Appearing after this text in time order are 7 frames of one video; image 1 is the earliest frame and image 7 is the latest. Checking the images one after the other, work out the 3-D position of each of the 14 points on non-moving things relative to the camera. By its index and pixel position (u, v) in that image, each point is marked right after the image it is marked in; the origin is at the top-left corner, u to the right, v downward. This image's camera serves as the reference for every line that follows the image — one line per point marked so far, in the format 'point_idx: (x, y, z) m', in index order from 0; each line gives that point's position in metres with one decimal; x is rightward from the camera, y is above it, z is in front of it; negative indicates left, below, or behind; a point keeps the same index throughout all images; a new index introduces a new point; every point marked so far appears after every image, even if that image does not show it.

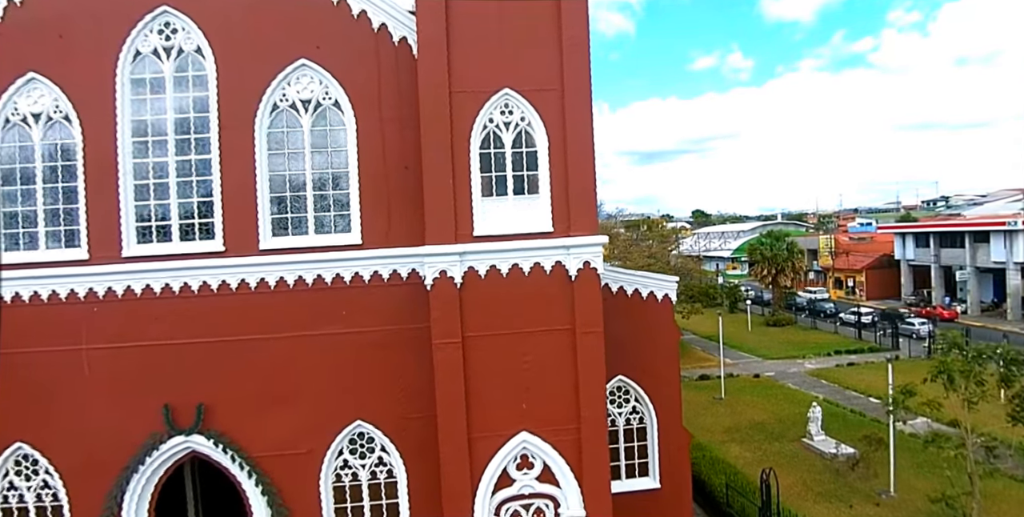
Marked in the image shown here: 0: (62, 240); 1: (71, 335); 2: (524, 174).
0: (-7.3, +0.3, +9.6) m
1: (-7.1, -1.2, +9.5) m
2: (+0.3, +1.3, +9.5) m
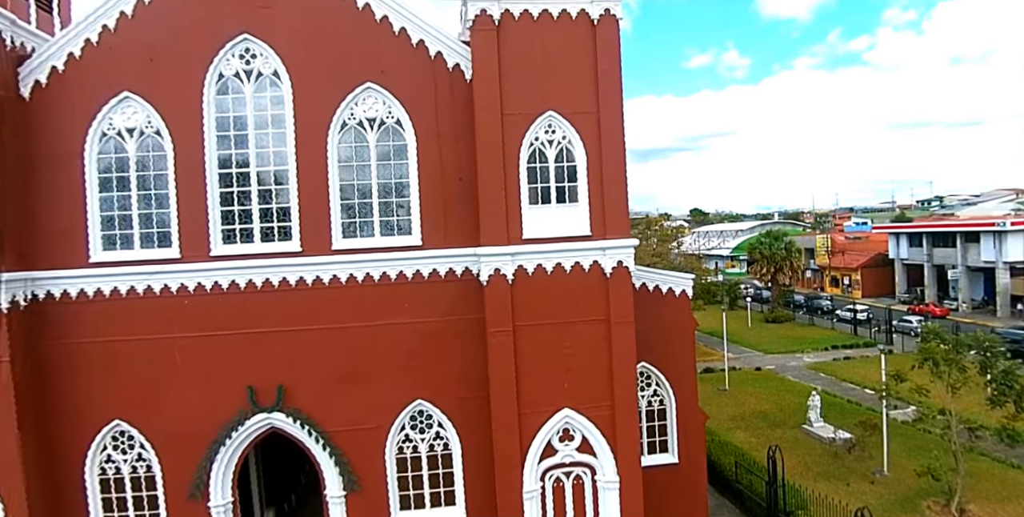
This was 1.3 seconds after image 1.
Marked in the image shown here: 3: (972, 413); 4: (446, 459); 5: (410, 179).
0: (-6.5, +0.3, +10.9) m
1: (-6.3, -1.2, +10.9) m
2: (+1.0, +1.3, +10.8) m
3: (+15.0, -4.7, +19.0) m
4: (-1.2, -3.8, +11.4) m
5: (-1.9, +1.5, +11.1) m
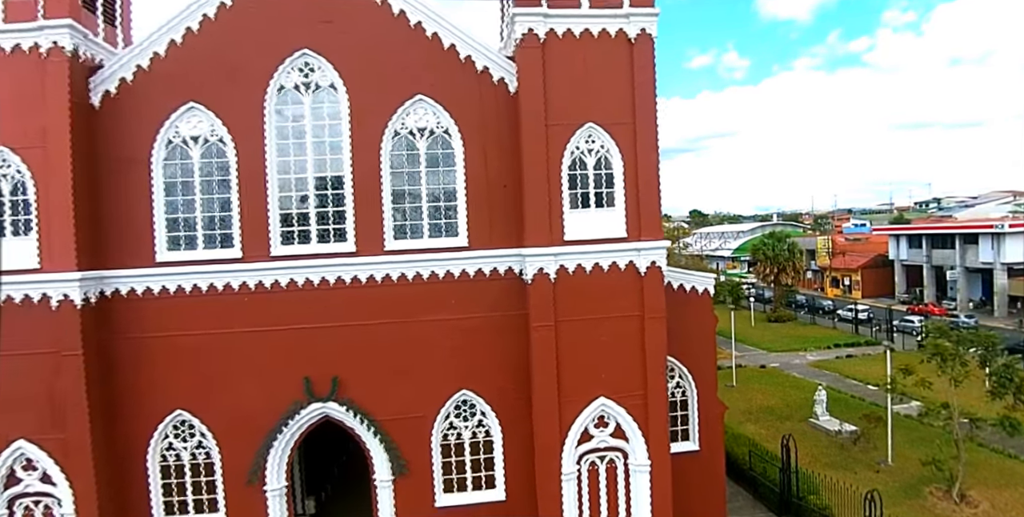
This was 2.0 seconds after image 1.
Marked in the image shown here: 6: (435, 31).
0: (-5.8, +0.3, +11.7) m
1: (-5.5, -1.2, +11.6) m
2: (+1.8, +1.3, +11.7) m
3: (+15.7, -4.7, +19.9) m
4: (-0.5, -3.8, +12.2) m
5: (-1.1, +1.5, +11.9) m
6: (-1.5, +4.5, +11.8) m
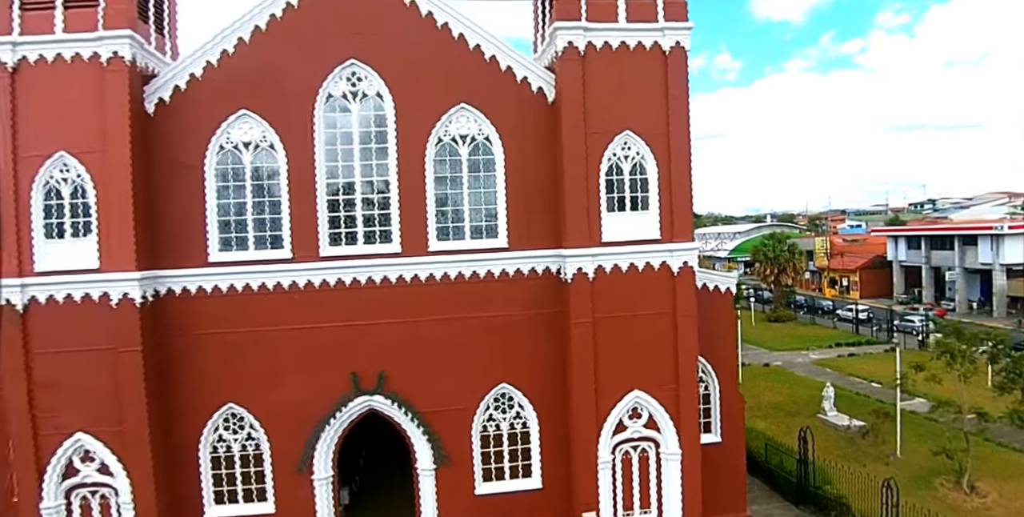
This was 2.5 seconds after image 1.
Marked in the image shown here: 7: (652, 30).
0: (-5.0, +0.3, +12.2) m
1: (-4.8, -1.2, +12.1) m
2: (+2.6, +1.3, +12.3) m
3: (+16.3, -4.7, +20.7) m
4: (+0.3, -3.8, +12.8) m
5: (-0.3, +1.5, +12.5) m
6: (-0.7, +4.5, +12.3) m
7: (+2.8, +4.6, +11.9) m
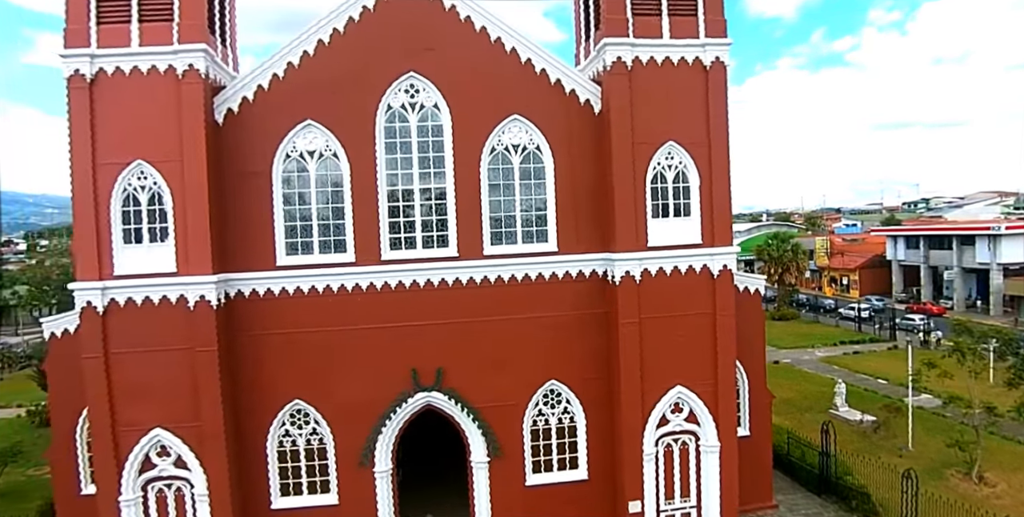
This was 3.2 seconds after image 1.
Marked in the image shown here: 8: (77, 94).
0: (-3.9, +0.3, +12.9) m
1: (-3.7, -1.3, +12.8) m
2: (+3.7, +1.2, +13.1) m
3: (+17.3, -4.8, +21.7) m
4: (+1.4, -3.9, +13.6) m
5: (+0.8, +1.4, +13.2) m
6: (+0.3, +4.4, +13.1) m
7: (+3.9, +4.5, +12.7) m
8: (-8.6, +3.3, +11.8) m
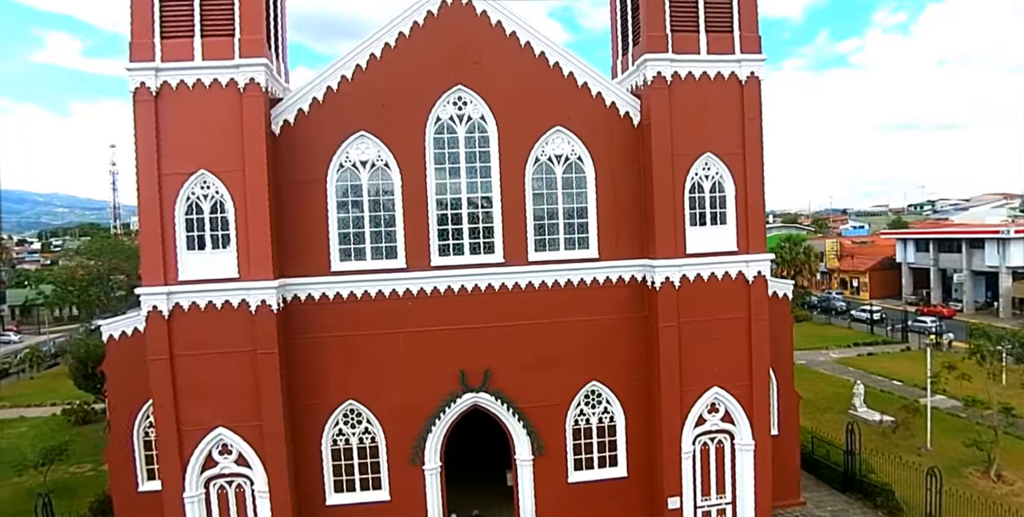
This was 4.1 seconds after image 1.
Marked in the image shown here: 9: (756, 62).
0: (-2.9, +0.1, +13.4) m
1: (-2.7, -1.4, +13.4) m
2: (+4.7, +1.1, +13.6) m
3: (+18.3, -5.0, +22.2) m
4: (+2.4, -4.0, +14.1) m
5: (+1.8, +1.2, +13.8) m
6: (+1.3, +4.3, +13.6) m
7: (+4.9, +4.4, +13.2) m
8: (-7.6, +3.2, +12.3) m
9: (+5.4, +4.4, +13.3) m
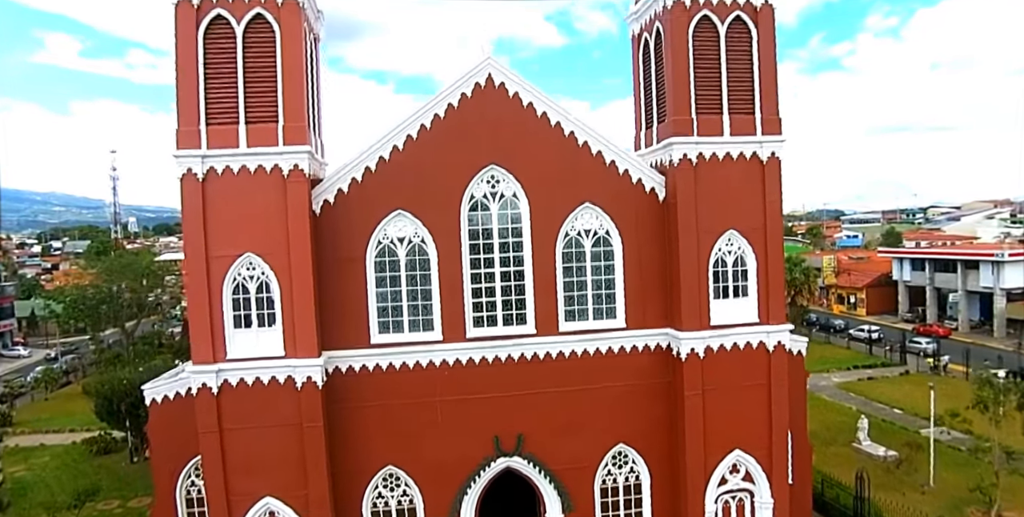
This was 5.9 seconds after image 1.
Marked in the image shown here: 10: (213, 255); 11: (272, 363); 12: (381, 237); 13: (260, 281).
0: (-2.2, -1.6, +14.0) m
1: (-1.9, -3.1, +14.0) m
2: (+5.4, -0.6, +14.3) m
3: (+18.9, -6.5, +23.1) m
4: (+3.1, -5.7, +14.8) m
5: (+2.5, -0.4, +14.4) m
6: (+2.1, +2.6, +14.2) m
7: (+5.6, +2.7, +13.9) m
8: (-6.9, +1.4, +12.8) m
9: (+6.2, +2.7, +13.9) m
10: (-6.5, +0.1, +13.0) m
11: (-5.2, -2.3, +13.0) m
12: (-3.1, +0.5, +13.9) m
13: (-5.6, -0.5, +13.2) m
